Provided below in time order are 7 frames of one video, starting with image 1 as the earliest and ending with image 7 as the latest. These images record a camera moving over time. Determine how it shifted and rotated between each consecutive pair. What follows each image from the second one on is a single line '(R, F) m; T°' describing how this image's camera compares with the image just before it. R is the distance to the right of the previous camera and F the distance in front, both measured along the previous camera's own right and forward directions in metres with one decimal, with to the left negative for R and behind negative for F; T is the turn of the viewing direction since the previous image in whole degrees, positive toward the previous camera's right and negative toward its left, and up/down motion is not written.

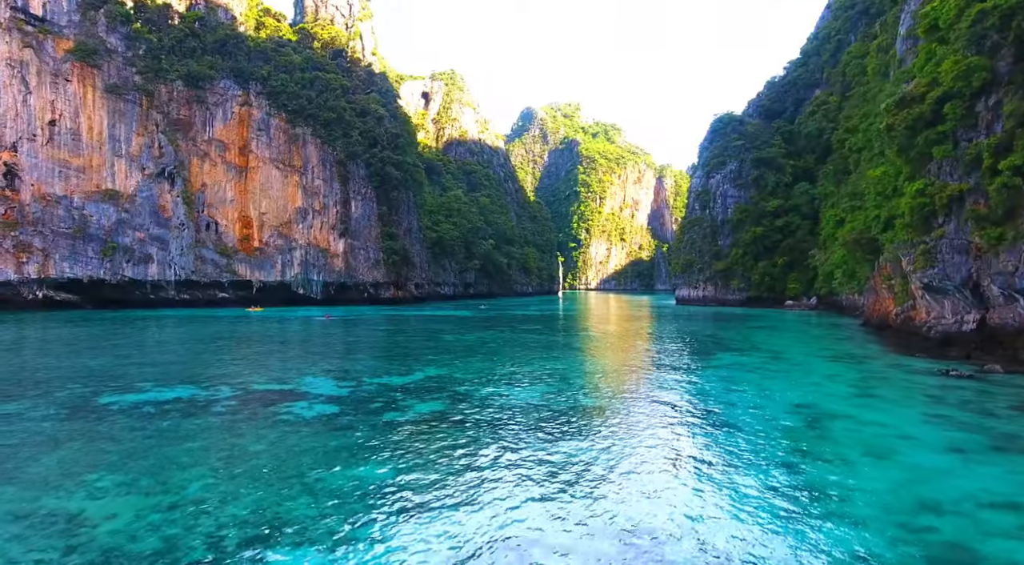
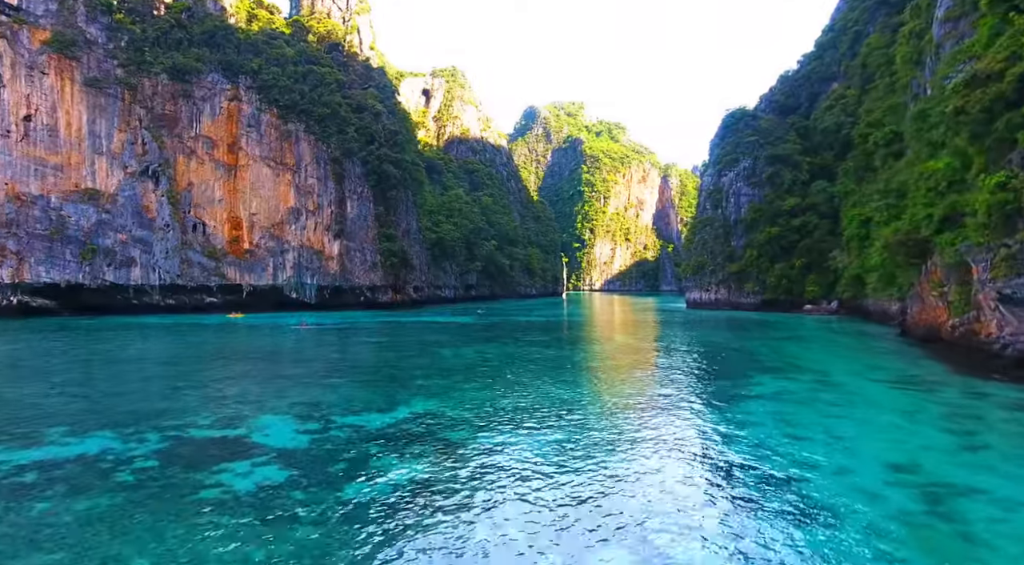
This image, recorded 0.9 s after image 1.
(0.0, +1.8) m; 0°
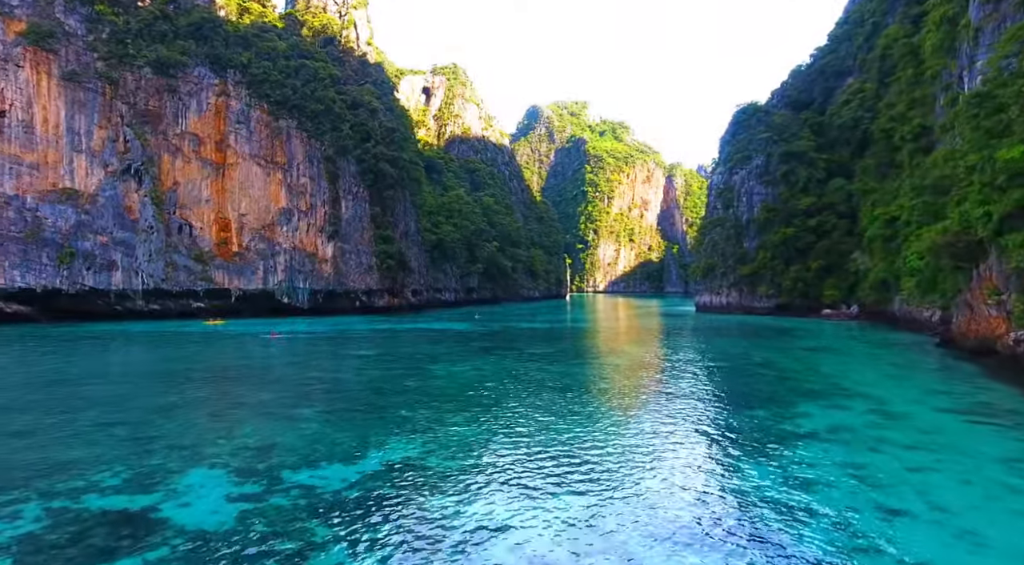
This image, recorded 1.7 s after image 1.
(0.0, +1.6) m; 0°
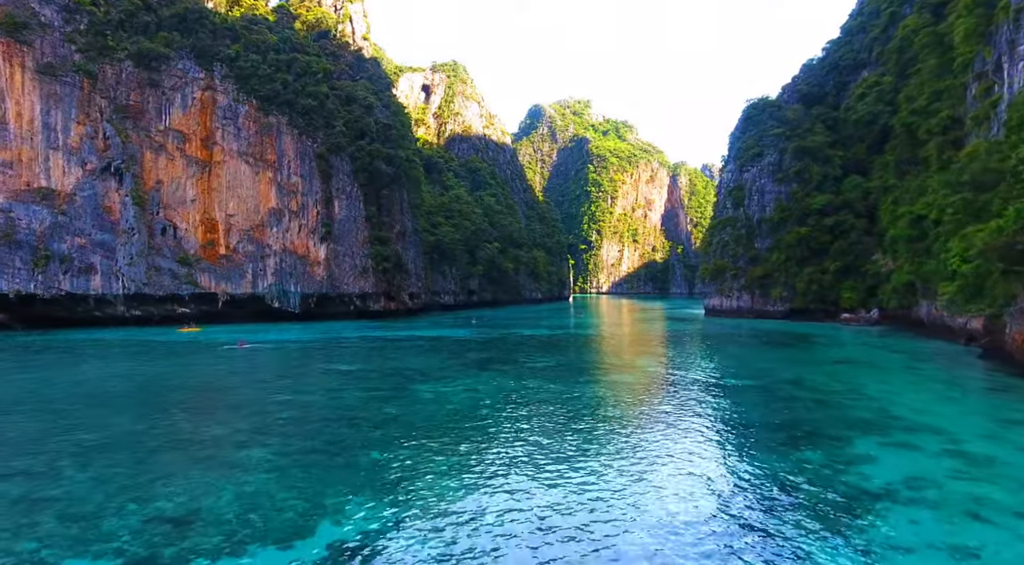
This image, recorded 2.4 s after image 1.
(+0.1, +1.6) m; 0°
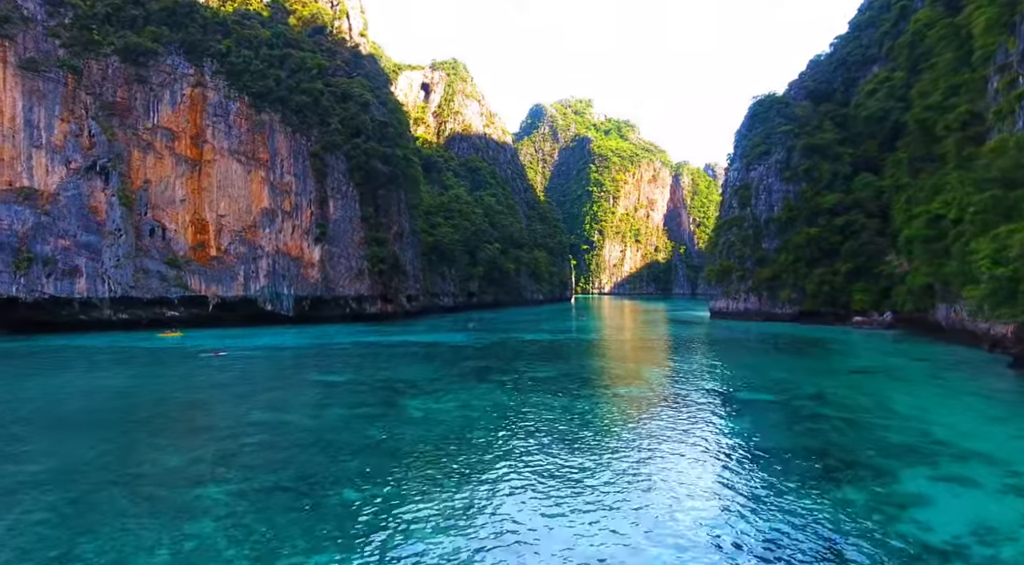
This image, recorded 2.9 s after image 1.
(+0.1, +1.0) m; 0°
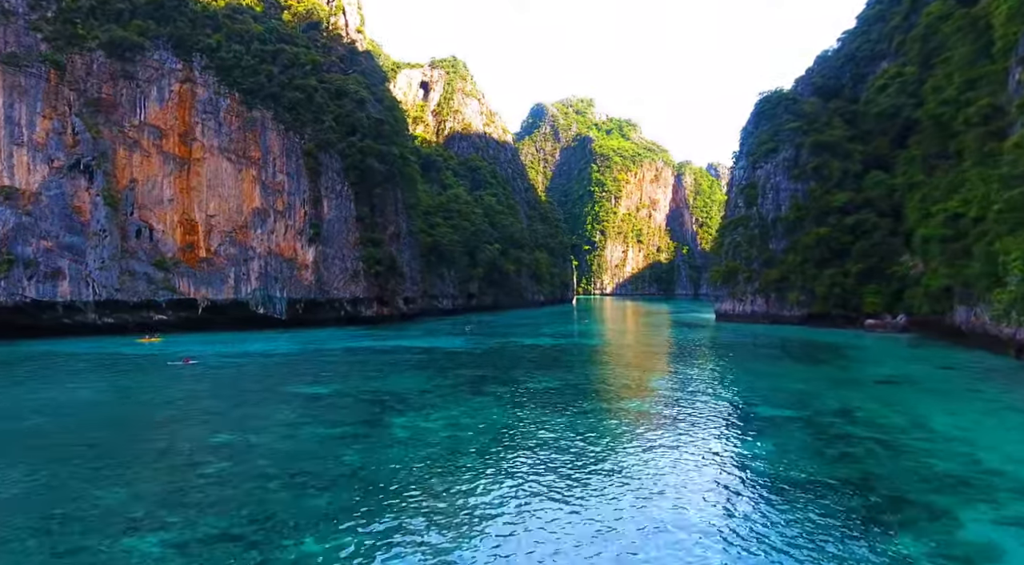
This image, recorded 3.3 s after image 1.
(+0.1, +1.0) m; 0°
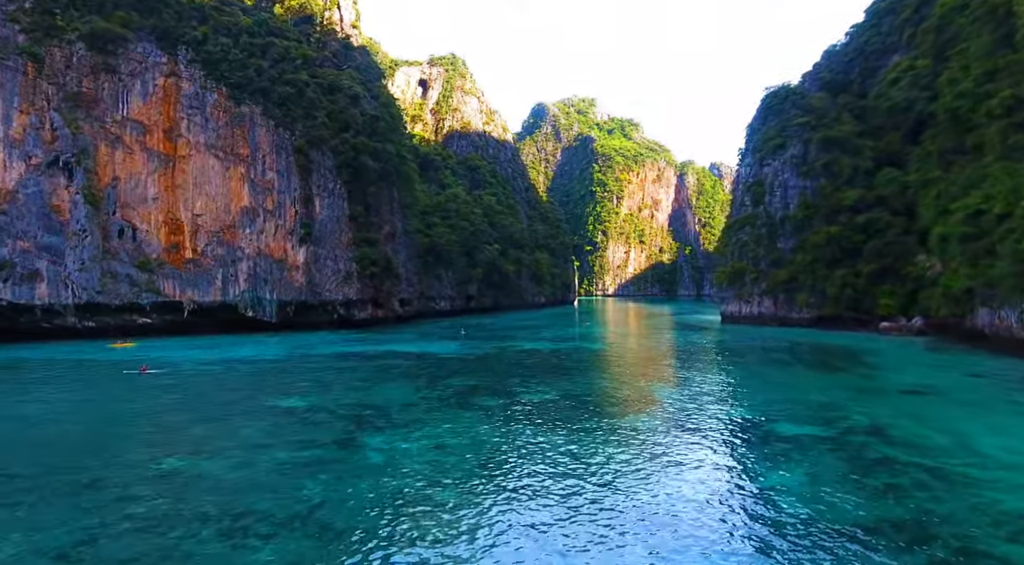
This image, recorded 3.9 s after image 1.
(+0.2, +1.1) m; 0°
